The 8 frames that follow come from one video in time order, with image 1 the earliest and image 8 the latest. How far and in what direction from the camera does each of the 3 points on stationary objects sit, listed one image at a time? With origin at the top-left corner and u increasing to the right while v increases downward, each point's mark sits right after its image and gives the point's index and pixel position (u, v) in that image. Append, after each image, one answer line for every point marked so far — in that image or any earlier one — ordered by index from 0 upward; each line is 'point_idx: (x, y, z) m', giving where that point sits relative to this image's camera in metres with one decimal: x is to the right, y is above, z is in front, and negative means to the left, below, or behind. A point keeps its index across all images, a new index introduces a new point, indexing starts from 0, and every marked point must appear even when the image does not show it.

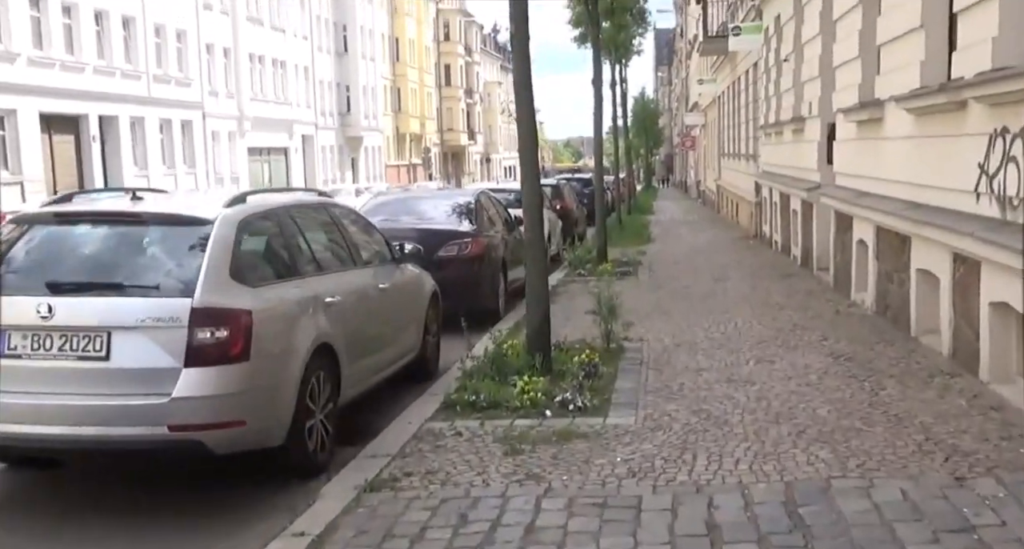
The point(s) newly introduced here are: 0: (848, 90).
0: (+3.8, +2.1, +11.9) m
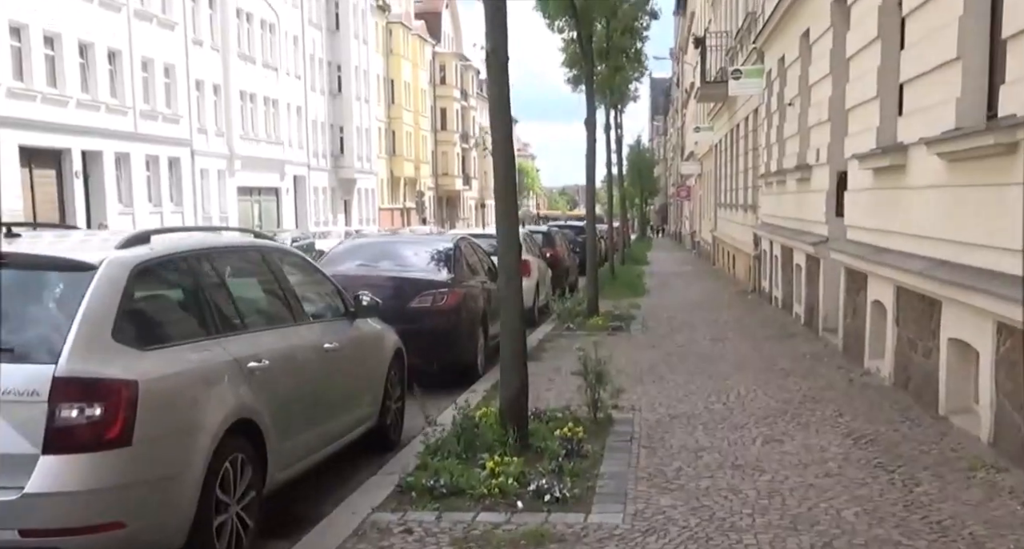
0: (+3.6, +1.5, +10.9) m
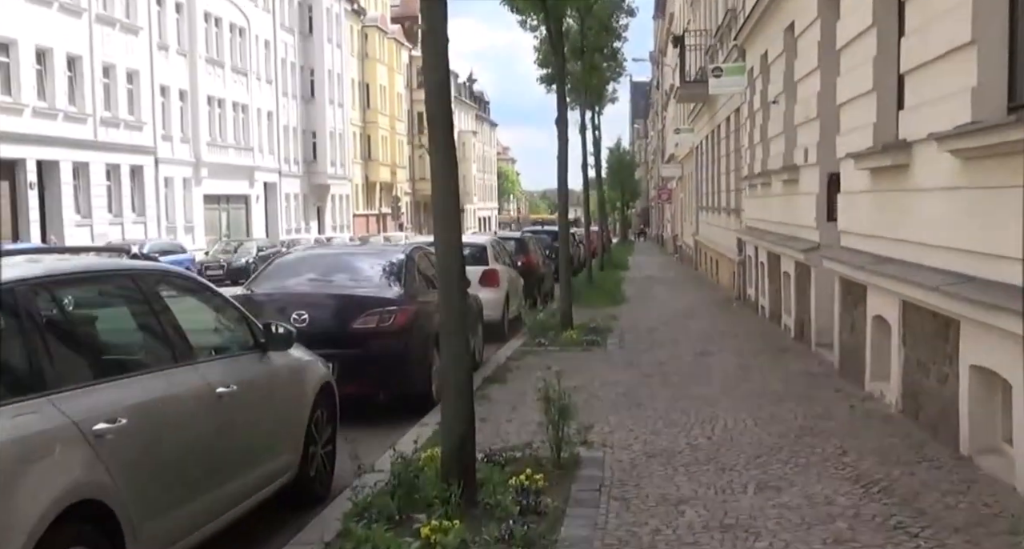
0: (+3.2, +1.4, +9.8) m
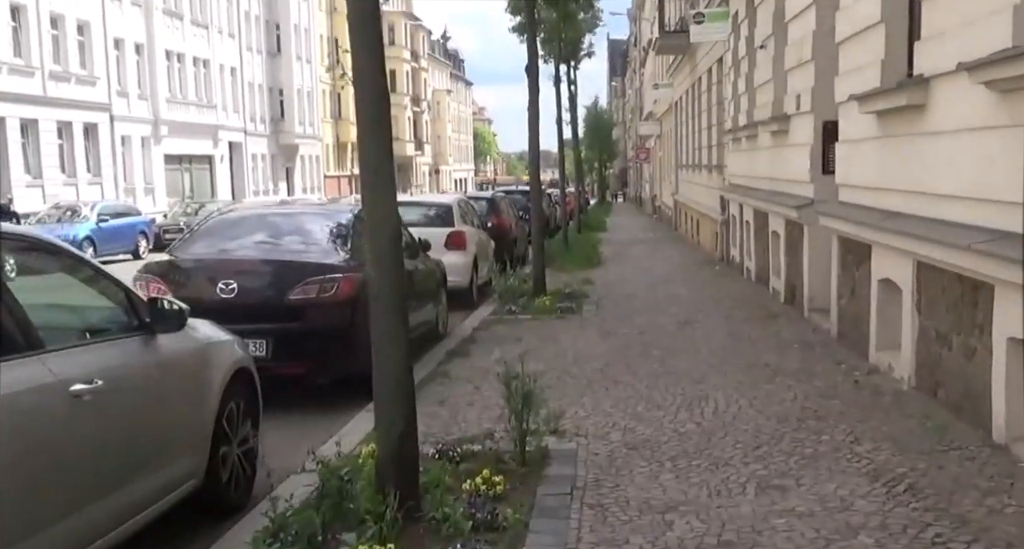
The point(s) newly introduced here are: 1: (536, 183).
0: (+2.9, +1.7, +8.8) m
1: (+0.3, +1.3, +14.6) m
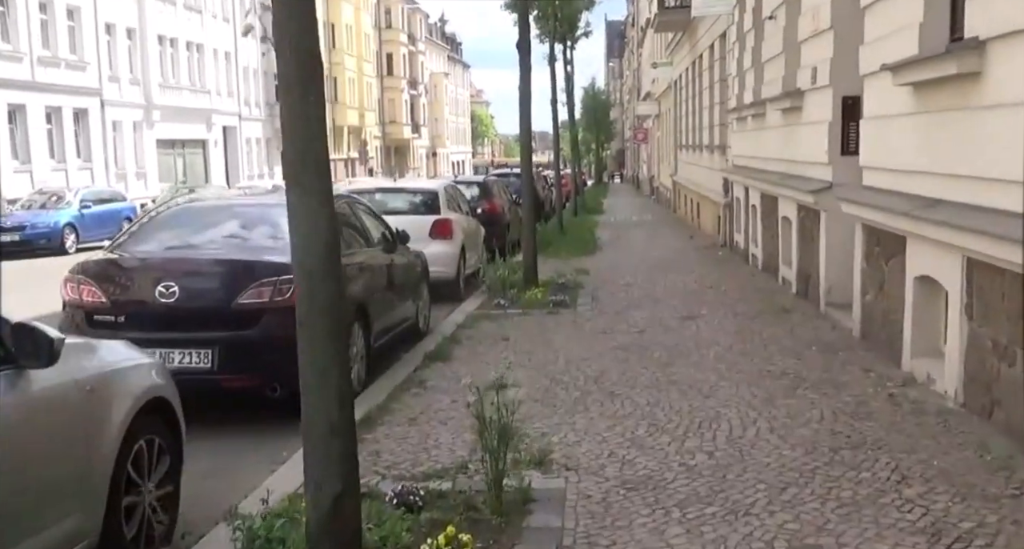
0: (+2.8, +1.7, +7.7) m
1: (+0.2, +1.4, +13.5) m
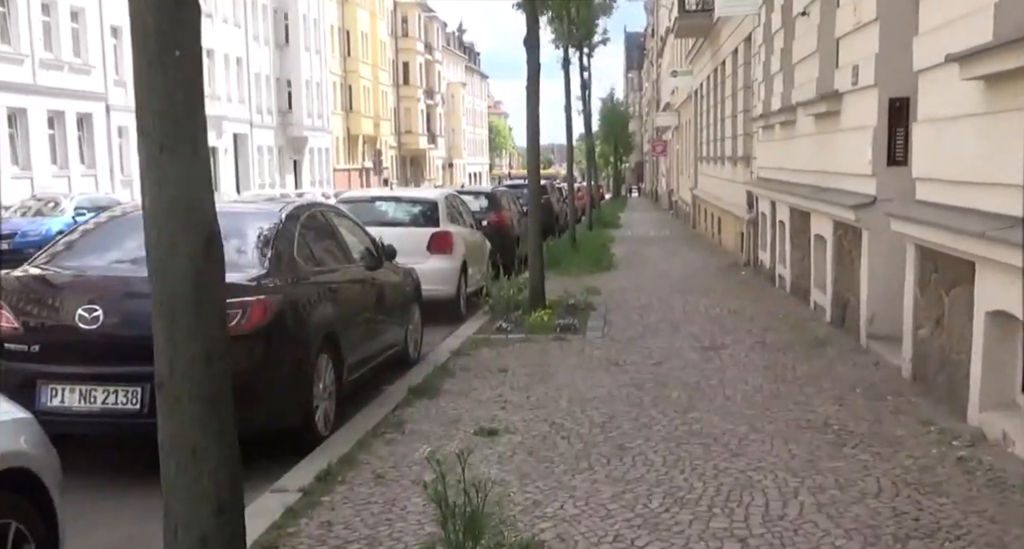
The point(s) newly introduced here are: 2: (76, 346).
0: (+2.8, +1.5, +6.5) m
1: (+0.3, +1.2, +12.4) m
2: (-2.4, -0.4, +5.8) m
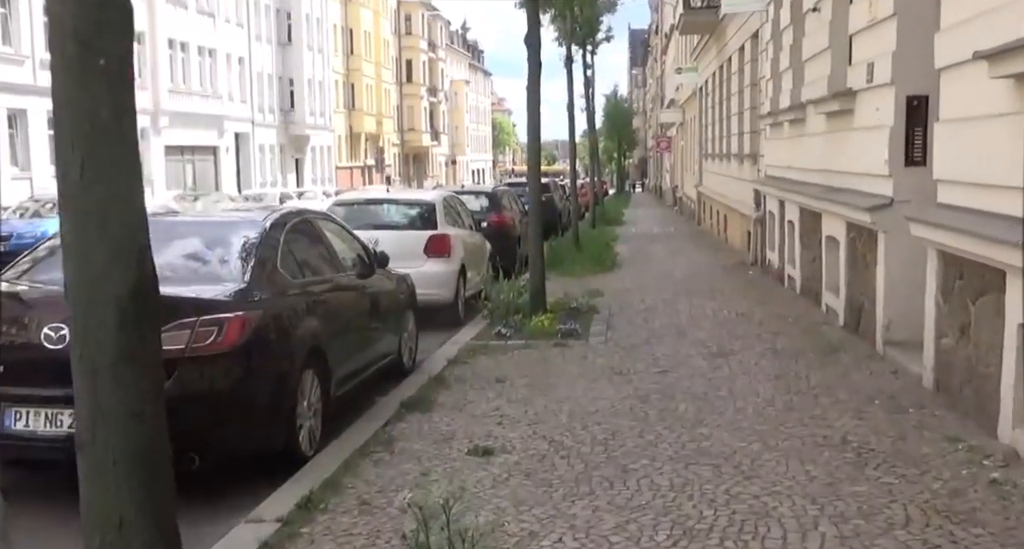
0: (+2.7, +1.5, +6.1) m
1: (+0.3, +1.1, +12.0) m
2: (-2.4, -0.5, +5.4) m
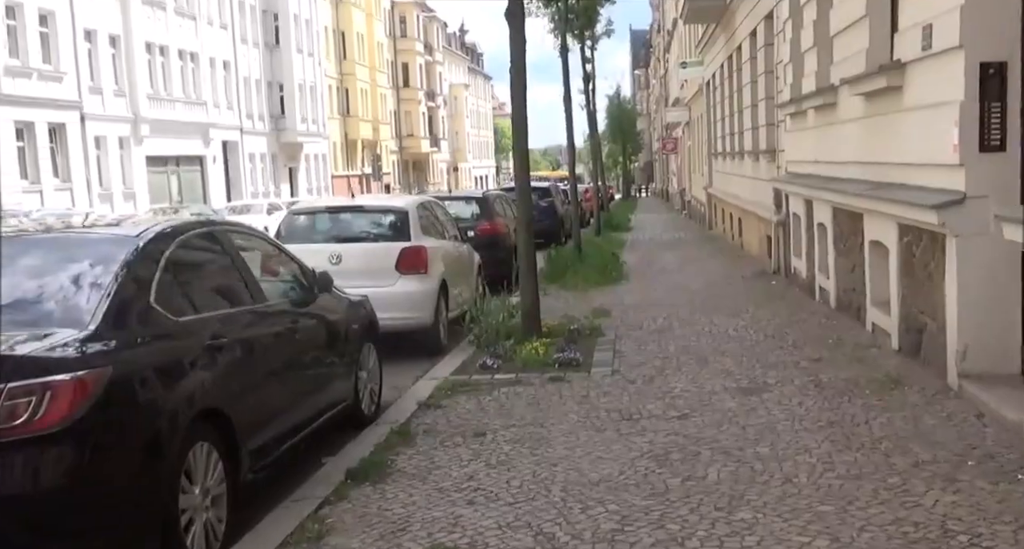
0: (+2.5, +1.4, +4.4) m
1: (+0.1, +1.0, +10.3) m
2: (-2.6, -0.6, +3.7) m
